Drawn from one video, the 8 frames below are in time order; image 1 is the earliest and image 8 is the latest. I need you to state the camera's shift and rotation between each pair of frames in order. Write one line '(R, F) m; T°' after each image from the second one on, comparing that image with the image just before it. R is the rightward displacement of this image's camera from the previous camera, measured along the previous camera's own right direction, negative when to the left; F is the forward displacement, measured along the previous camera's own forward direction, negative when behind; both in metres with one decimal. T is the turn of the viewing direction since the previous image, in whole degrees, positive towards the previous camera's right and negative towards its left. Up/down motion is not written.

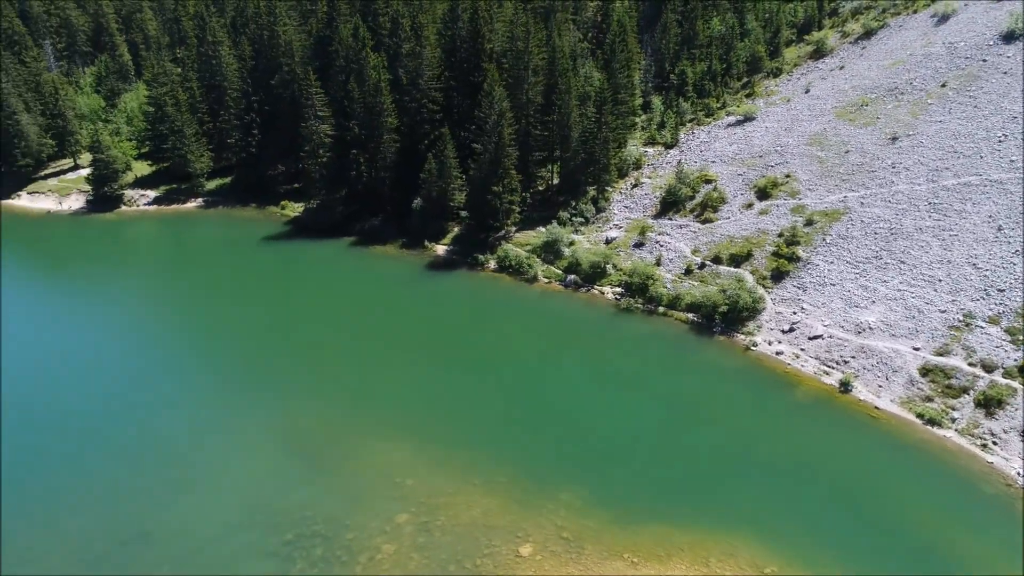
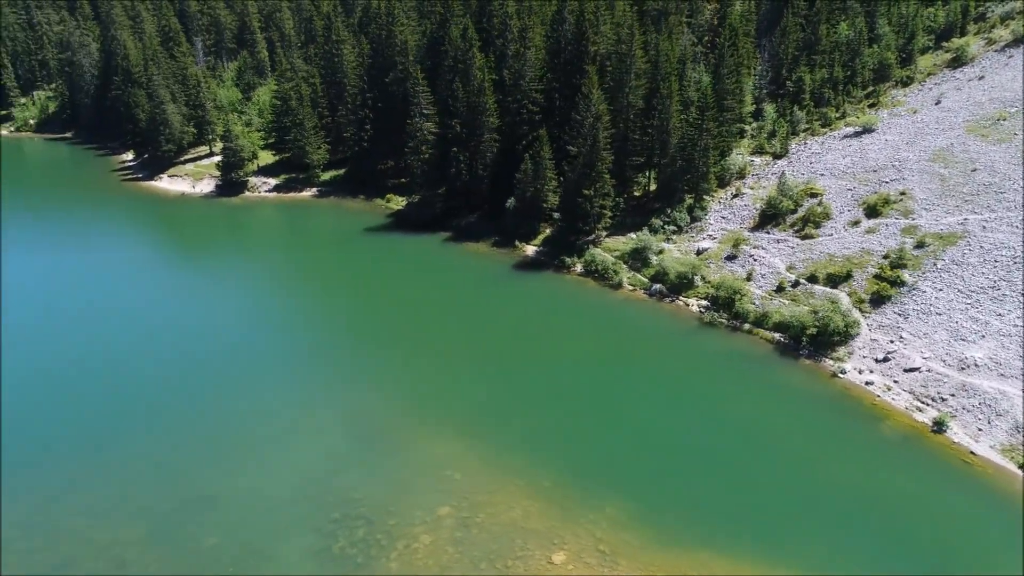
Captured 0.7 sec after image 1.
(+2.4, +0.3) m; -9°
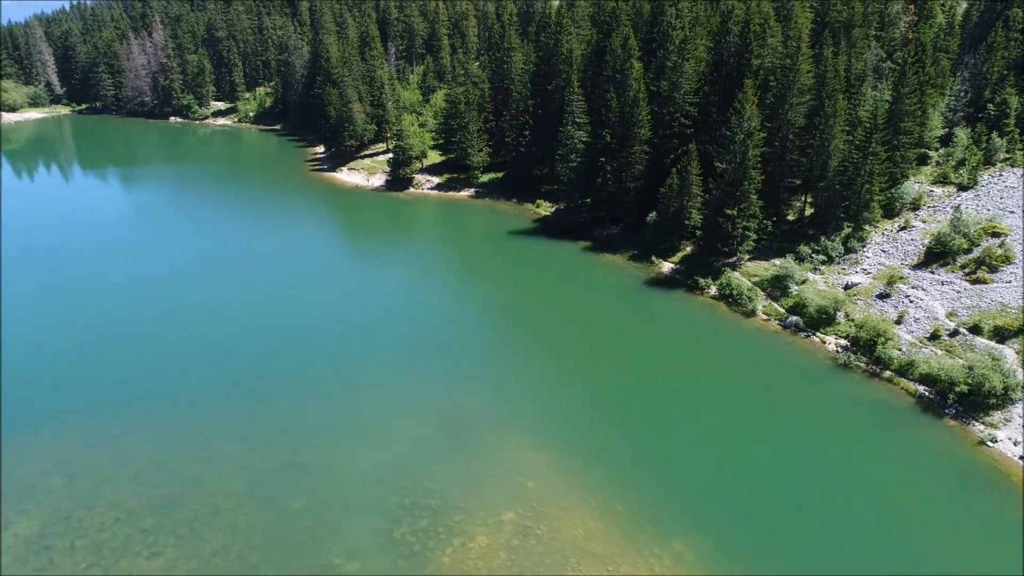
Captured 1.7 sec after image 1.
(+3.6, +0.6) m; -14°
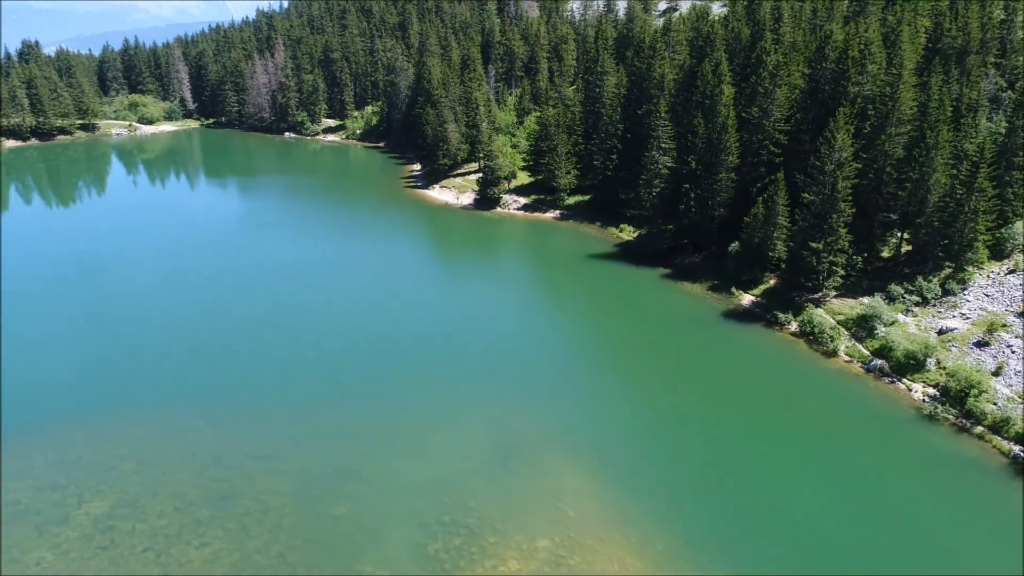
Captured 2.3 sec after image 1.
(+2.0, +0.2) m; -8°
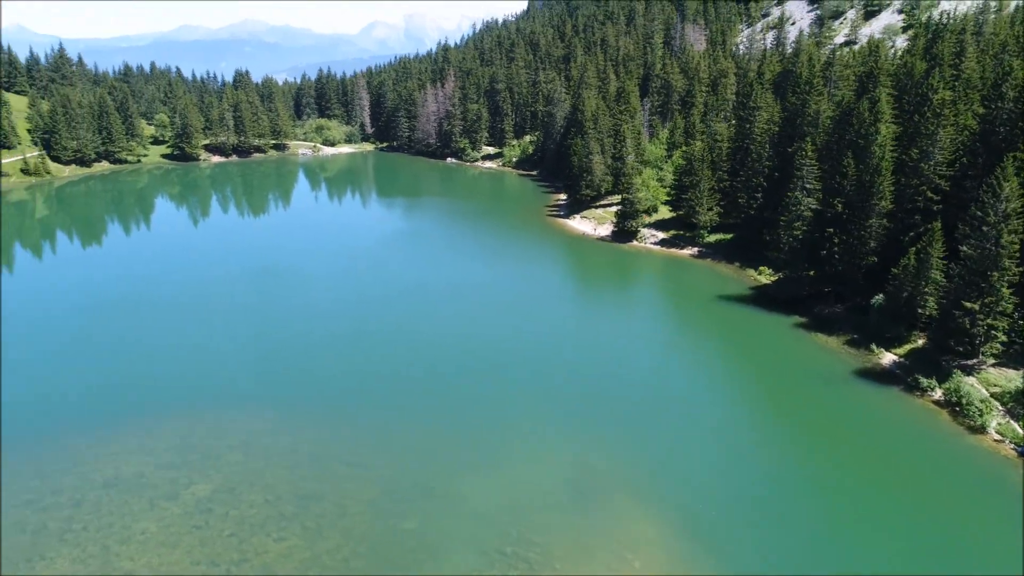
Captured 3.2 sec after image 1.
(+3.2, +0.5) m; -13°
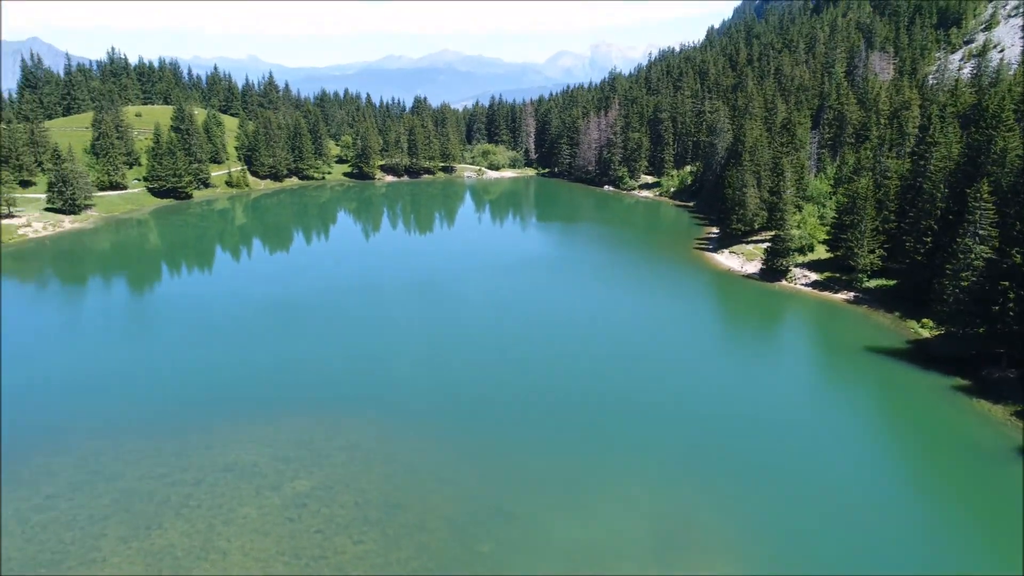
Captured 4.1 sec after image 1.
(+3.2, +0.6) m; -13°
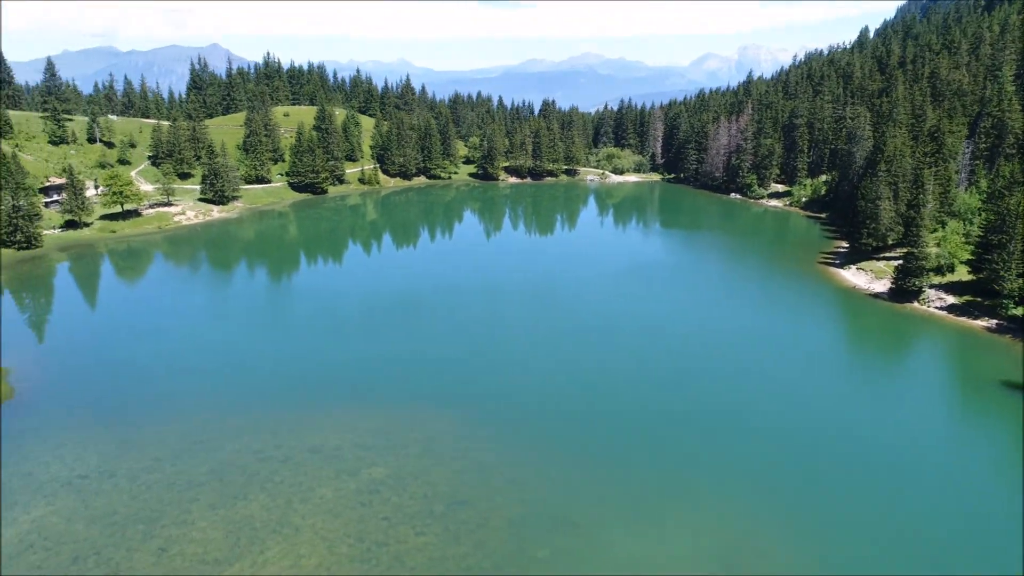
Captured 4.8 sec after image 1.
(+2.4, +0.4) m; -10°
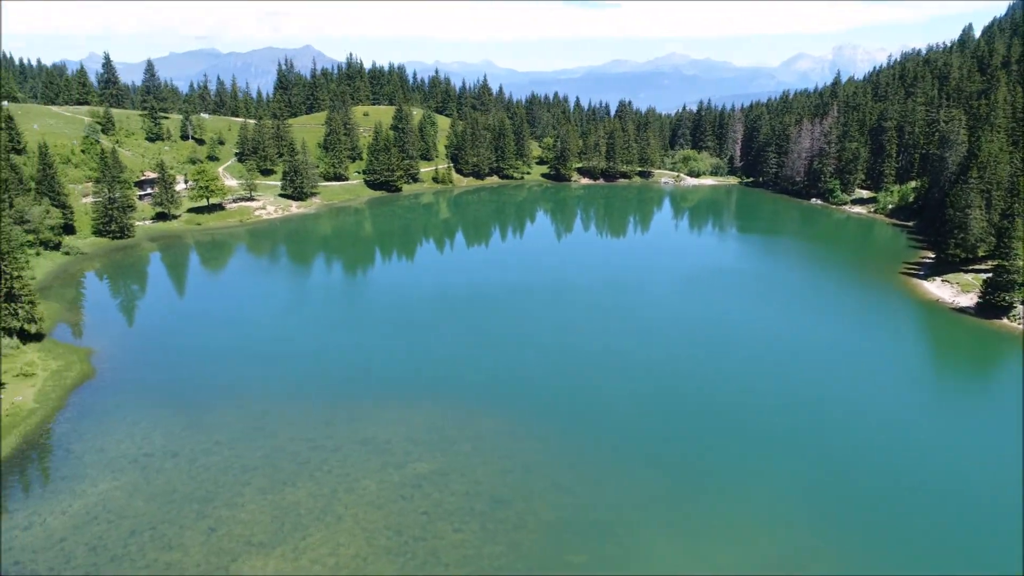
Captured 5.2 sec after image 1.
(+1.4, +0.2) m; -6°
